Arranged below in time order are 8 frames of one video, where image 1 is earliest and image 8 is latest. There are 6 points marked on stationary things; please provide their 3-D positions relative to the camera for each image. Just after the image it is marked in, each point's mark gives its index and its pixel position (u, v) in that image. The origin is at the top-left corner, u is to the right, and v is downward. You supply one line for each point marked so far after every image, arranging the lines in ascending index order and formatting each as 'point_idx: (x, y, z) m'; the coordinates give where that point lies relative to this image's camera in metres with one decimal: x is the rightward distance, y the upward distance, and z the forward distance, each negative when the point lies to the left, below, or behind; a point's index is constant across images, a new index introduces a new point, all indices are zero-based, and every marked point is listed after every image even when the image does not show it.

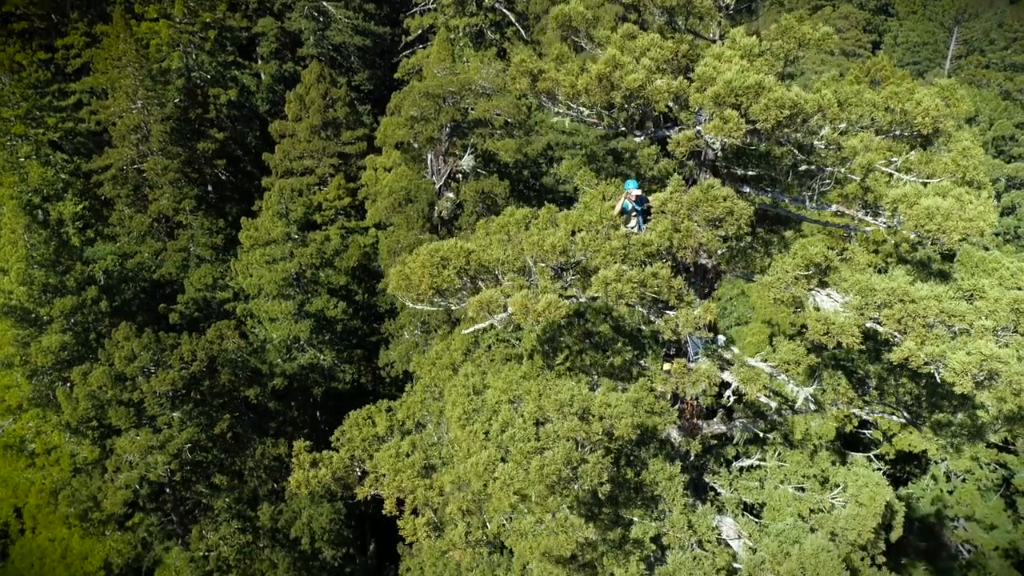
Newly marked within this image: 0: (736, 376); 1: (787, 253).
0: (+4.8, -1.9, +14.9) m
1: (+5.6, +0.7, +14.2) m
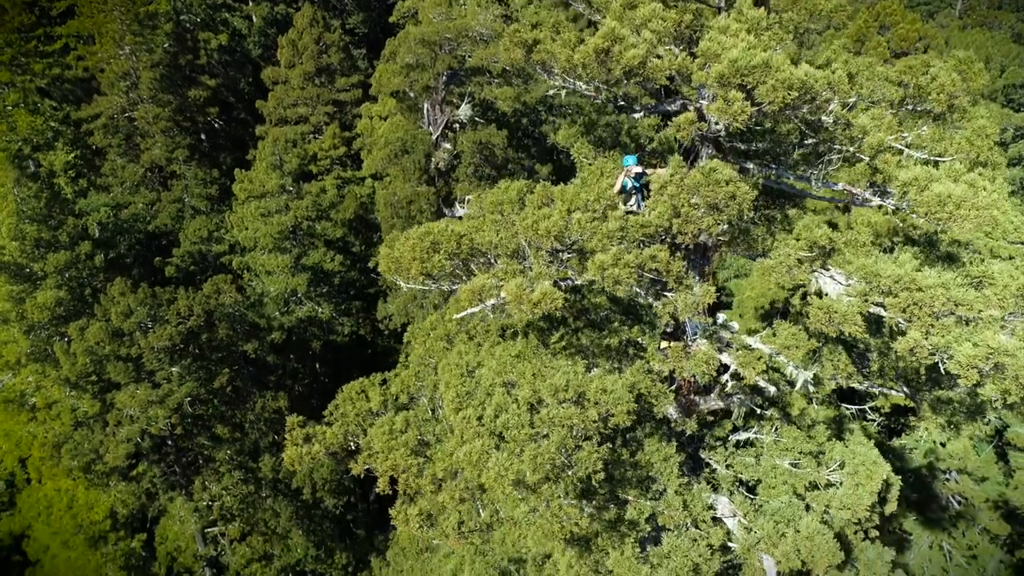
0: (+4.7, -1.5, +14.6) m
1: (+5.5, +1.0, +13.7) m
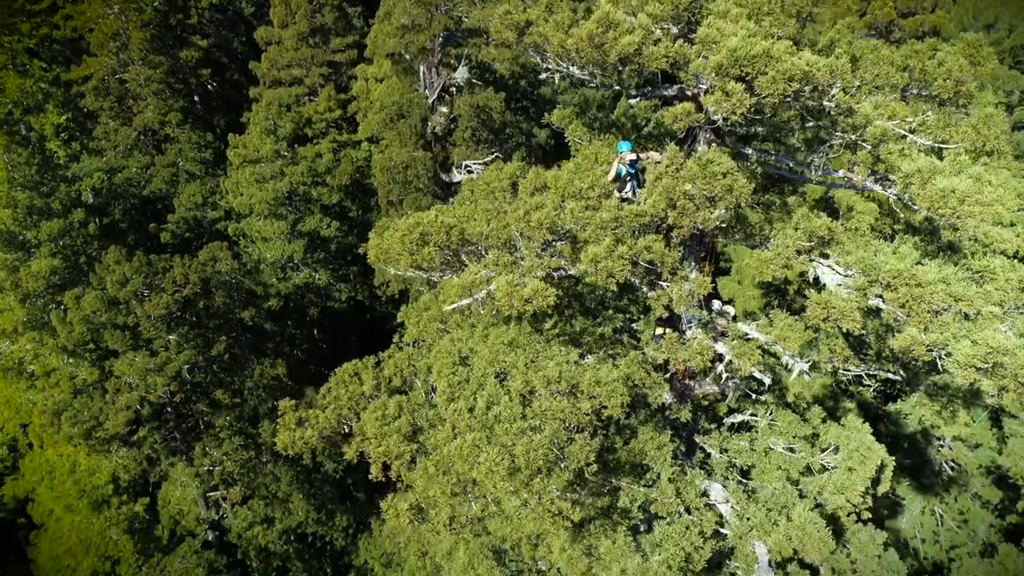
0: (+4.5, -1.3, +14.4) m
1: (+5.3, +1.2, +13.4) m
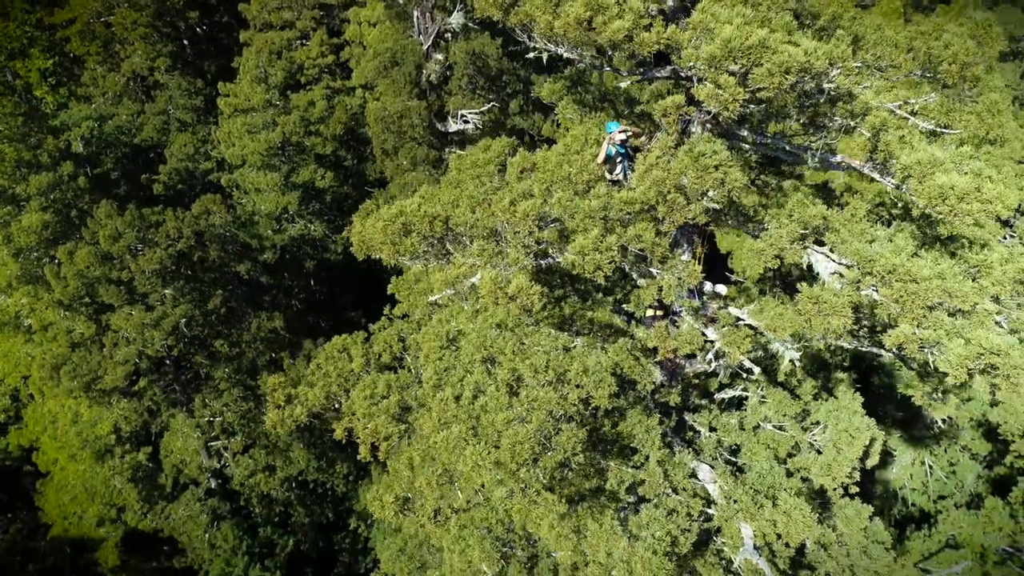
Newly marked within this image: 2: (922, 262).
0: (+4.2, -1.0, +14.2) m
1: (+5.1, +1.4, +13.0) m
2: (+6.9, +0.4, +11.7) m
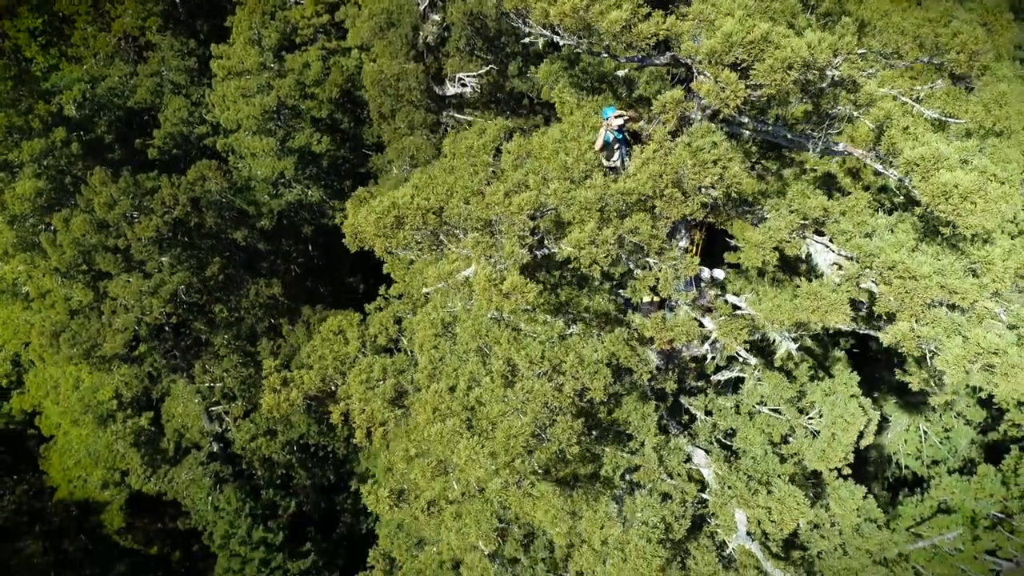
0: (+4.1, -0.8, +14.1) m
1: (+5.0, +1.5, +12.8) m
2: (+6.8, +0.5, +11.5) m
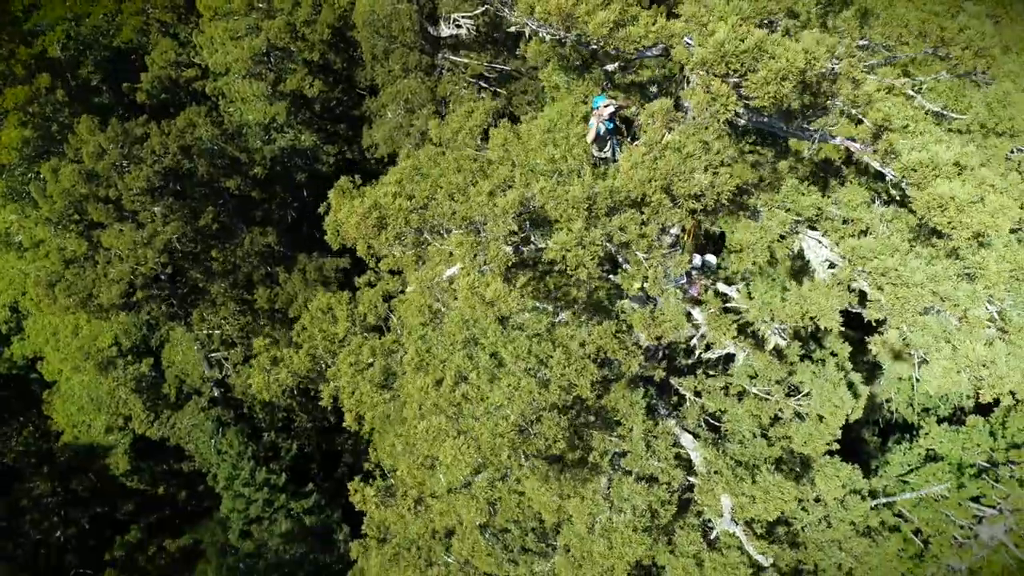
0: (+3.9, -0.6, +13.9) m
1: (+4.7, +1.5, +12.4) m
2: (+6.5, +0.4, +11.2) m
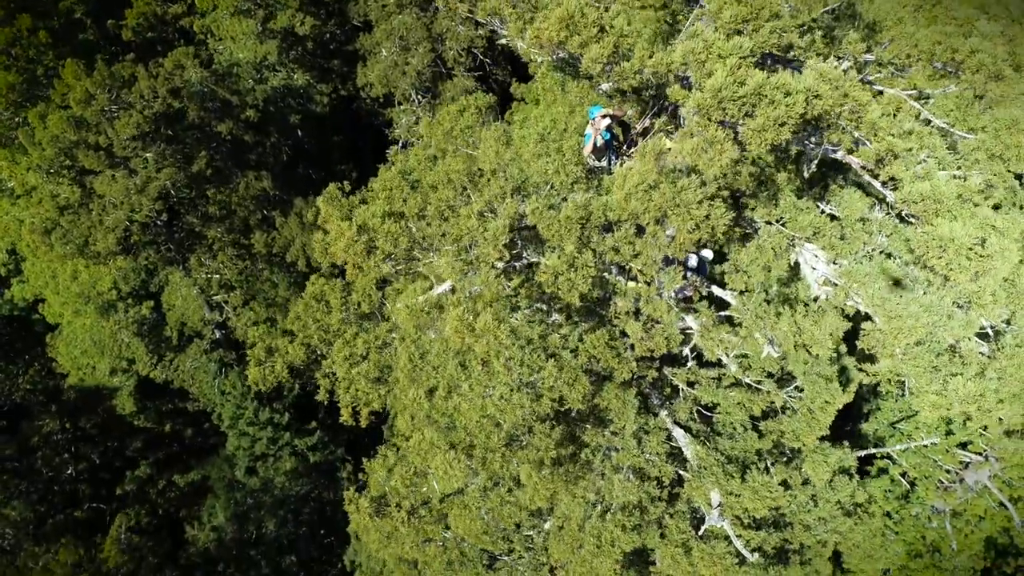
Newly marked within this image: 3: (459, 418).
0: (+3.7, -0.8, +13.9) m
1: (+4.6, +1.2, +12.1) m
2: (+6.4, -0.1, +11.1) m
3: (-1.1, -2.6, +13.9) m
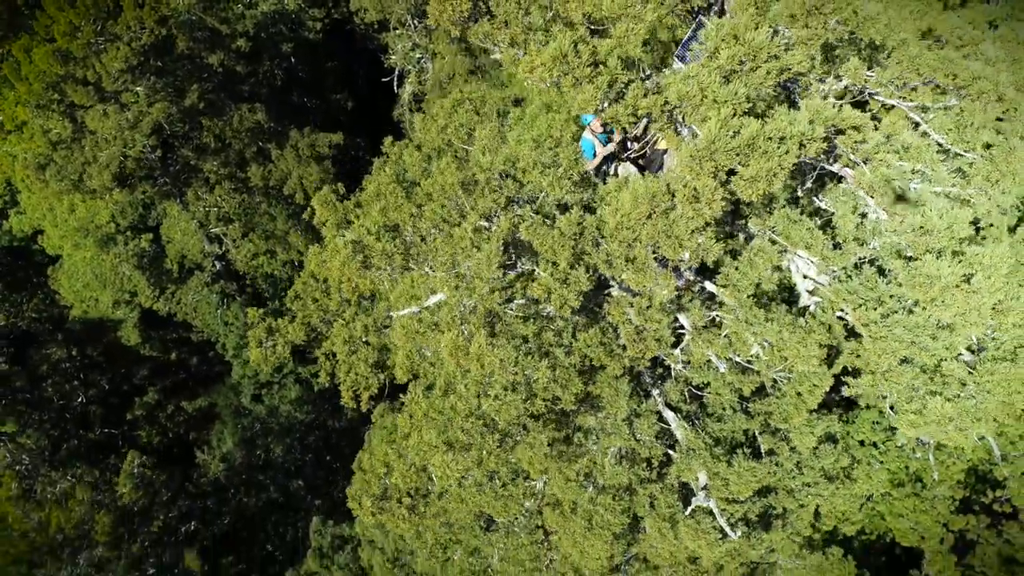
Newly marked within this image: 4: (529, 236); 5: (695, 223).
0: (+3.6, -0.9, +14.1) m
1: (+4.5, +1.0, +12.2) m
2: (+6.2, -0.4, +11.3) m
3: (-1.2, -2.7, +14.3) m
4: (+0.3, +1.1, +12.1) m
5: (+3.0, +1.5, +11.1) m
